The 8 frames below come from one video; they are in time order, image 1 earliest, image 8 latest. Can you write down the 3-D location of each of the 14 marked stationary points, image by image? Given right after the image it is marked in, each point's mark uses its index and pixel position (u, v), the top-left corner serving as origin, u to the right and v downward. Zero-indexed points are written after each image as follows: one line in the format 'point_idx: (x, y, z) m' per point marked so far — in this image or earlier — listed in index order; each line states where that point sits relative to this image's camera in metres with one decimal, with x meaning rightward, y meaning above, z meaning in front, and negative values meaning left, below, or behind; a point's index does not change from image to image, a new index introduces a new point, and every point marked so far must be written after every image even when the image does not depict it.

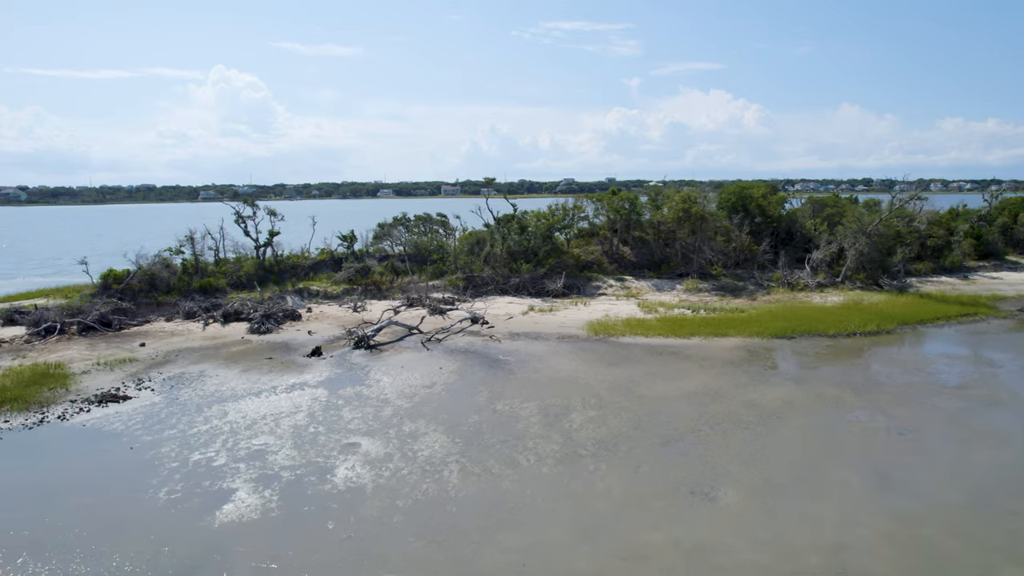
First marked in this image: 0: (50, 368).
0: (-10.7, -1.8, +15.6) m
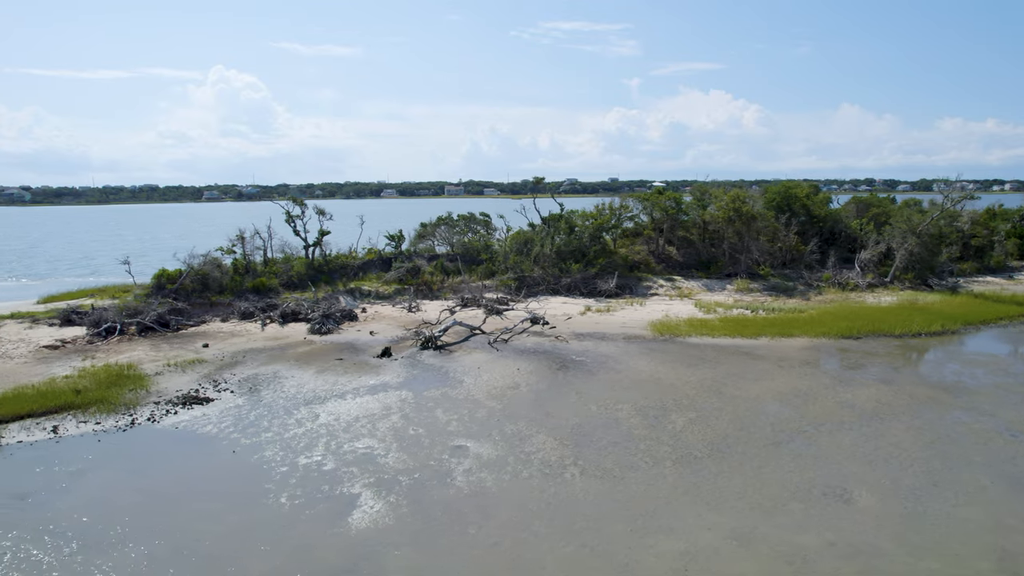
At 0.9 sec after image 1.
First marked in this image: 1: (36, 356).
0: (-8.9, -1.8, +15.4) m
1: (-11.7, -1.7, +16.7) m
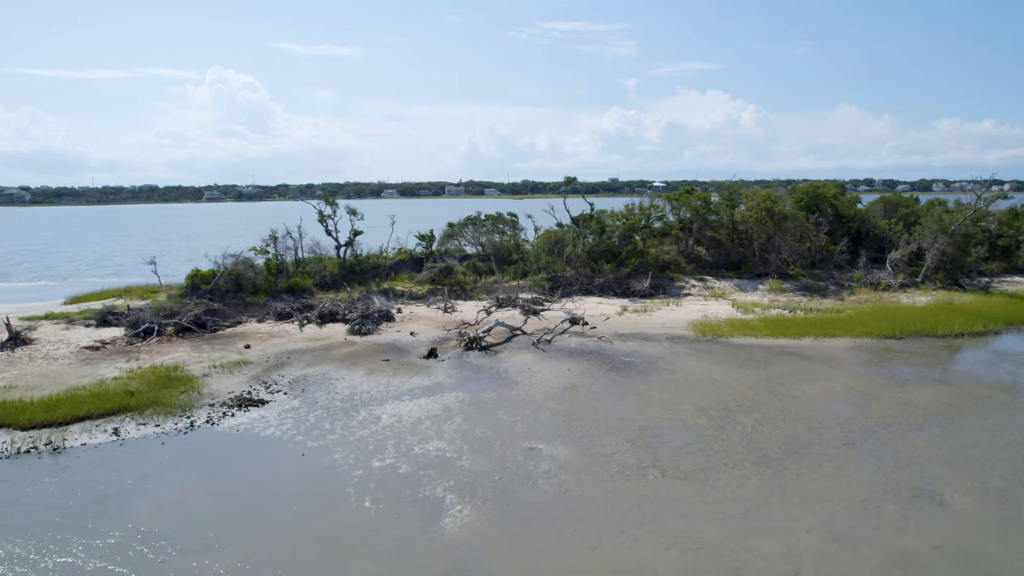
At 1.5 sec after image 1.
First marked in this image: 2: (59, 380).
0: (-7.7, -1.9, +15.2) m
1: (-10.6, -1.7, +16.5) m
2: (-9.8, -2.0, +14.7) m
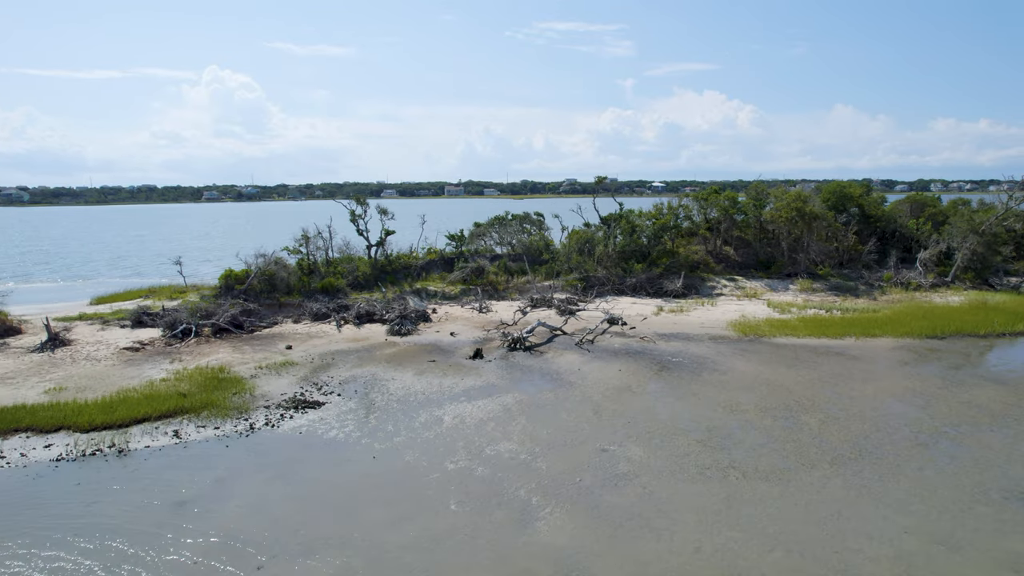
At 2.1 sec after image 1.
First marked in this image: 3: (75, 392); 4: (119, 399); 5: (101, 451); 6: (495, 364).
0: (-6.6, -1.9, +15.1) m
1: (-9.4, -1.7, +16.3) m
2: (-8.7, -2.0, +14.5) m
3: (-8.9, -2.1, +13.7) m
4: (-7.7, -2.2, +13.2) m
5: (-6.8, -2.7, +11.0) m
6: (-0.4, -1.8, +16.1) m
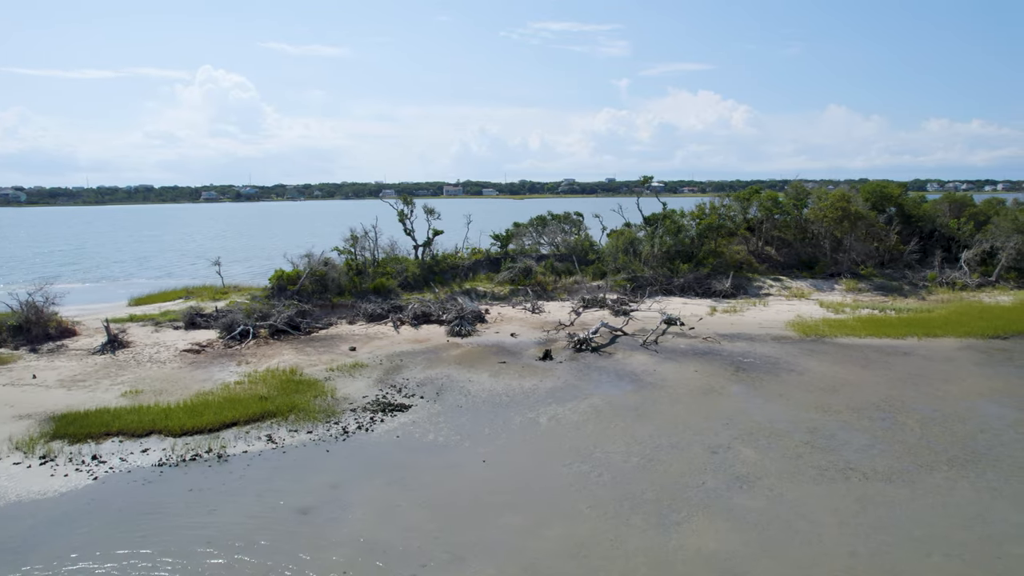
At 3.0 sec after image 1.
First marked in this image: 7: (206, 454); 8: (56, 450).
0: (-4.9, -1.9, +14.8) m
1: (-7.8, -1.7, +16.0) m
2: (-7.0, -2.0, +14.2) m
3: (-7.2, -2.2, +13.5) m
4: (-6.0, -2.2, +13.0) m
5: (-5.0, -2.7, +10.8) m
6: (+1.3, -1.8, +15.9) m
7: (-5.0, -2.7, +10.9) m
8: (-7.4, -2.7, +11.0) m
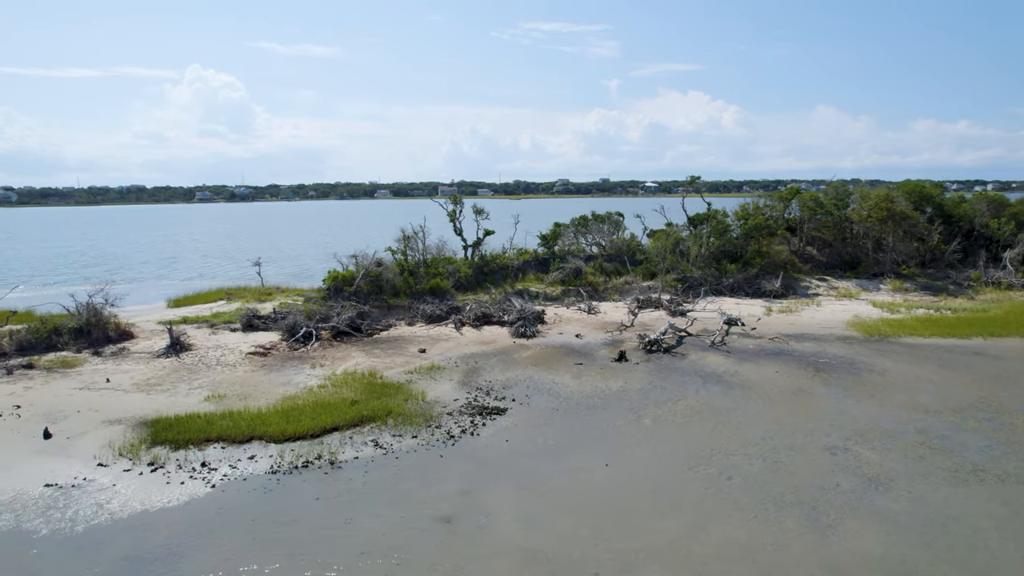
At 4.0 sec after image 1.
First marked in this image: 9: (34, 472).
0: (-3.0, -1.9, +14.6) m
1: (-6.0, -1.8, +15.7) m
2: (-5.2, -2.1, +13.9) m
3: (-5.3, -2.2, +13.2) m
4: (-4.2, -2.2, +12.7) m
5: (-3.1, -2.7, +10.6) m
6: (+3.1, -1.8, +15.8) m
7: (-3.1, -2.7, +10.7) m
8: (-5.6, -2.7, +10.7) m
9: (-7.3, -2.8, +10.3) m
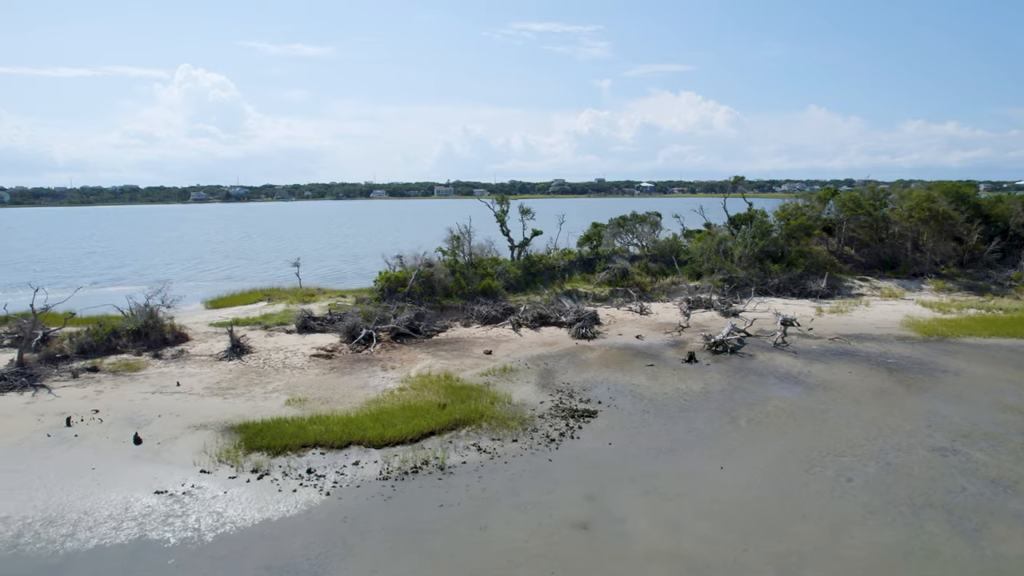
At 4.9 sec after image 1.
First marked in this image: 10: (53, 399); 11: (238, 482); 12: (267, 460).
0: (-1.4, -1.9, +14.4) m
1: (-4.3, -1.8, +15.5) m
2: (-3.5, -2.1, +13.7) m
3: (-3.7, -2.2, +13.0) m
4: (-2.5, -2.3, +12.5) m
5: (-1.4, -2.7, +10.4) m
6: (+4.7, -1.9, +15.7) m
7: (-1.4, -2.7, +10.5) m
8: (-3.8, -2.7, +10.5) m
9: (-5.5, -2.8, +10.0) m
10: (-9.1, -2.2, +13.4) m
11: (-4.0, -2.9, +9.9) m
12: (-3.9, -2.7, +10.6) m
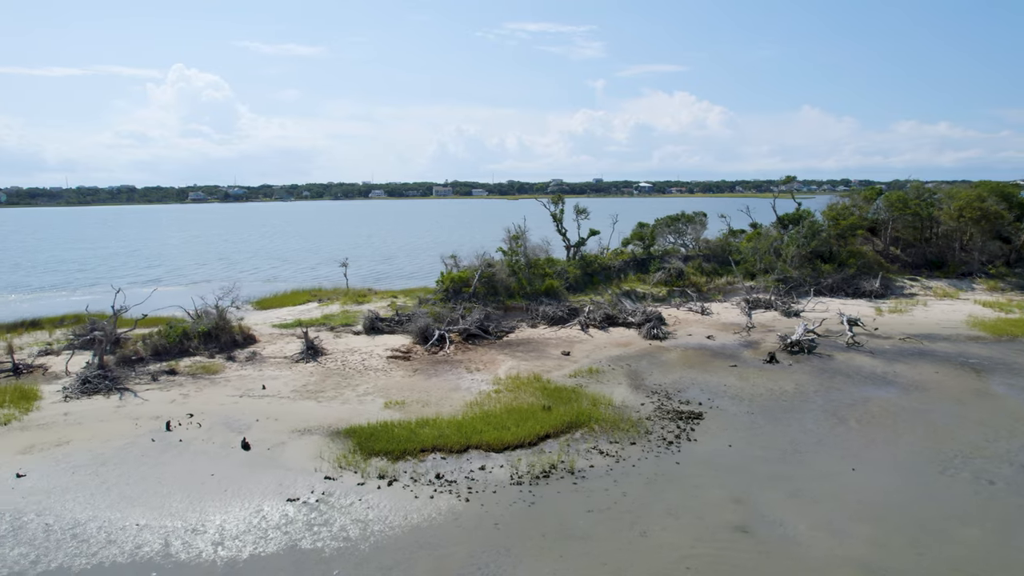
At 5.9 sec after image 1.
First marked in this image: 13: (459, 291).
0: (+0.5, -2.0, +14.2) m
1: (-2.4, -1.8, +15.3) m
2: (-1.6, -2.1, +13.5) m
3: (-1.7, -2.2, +12.7) m
4: (-0.5, -2.3, +12.3) m
5: (+0.6, -2.8, +10.2) m
6: (+6.6, -1.9, +15.5) m
7: (+0.6, -2.7, +10.3) m
8: (-1.9, -2.7, +10.3) m
9: (-3.6, -2.9, +9.8) m
10: (-7.2, -2.2, +13.2) m
11: (-2.1, -2.9, +9.7) m
12: (-1.9, -2.7, +10.4) m
13: (-1.6, -0.1, +19.6) m
